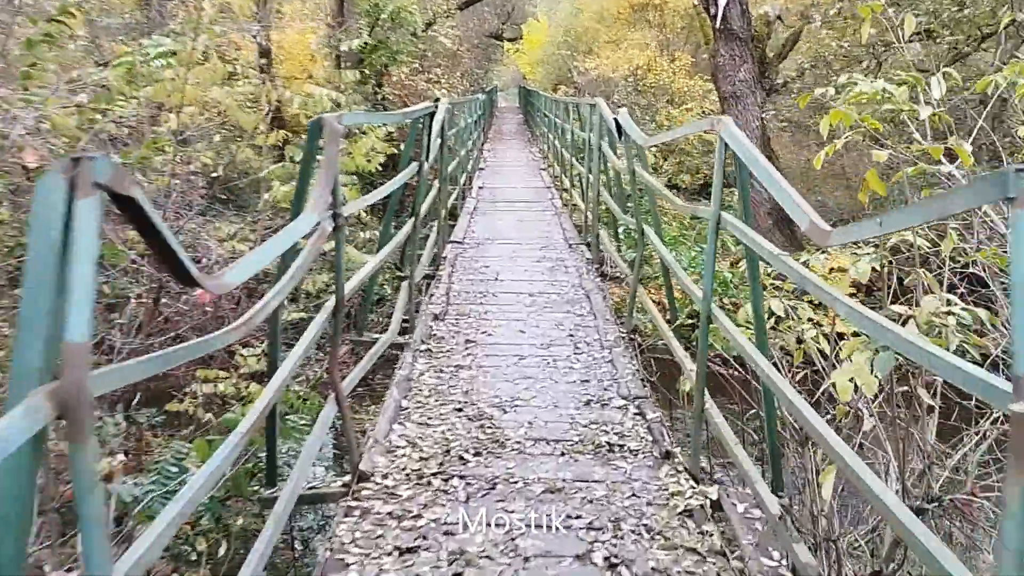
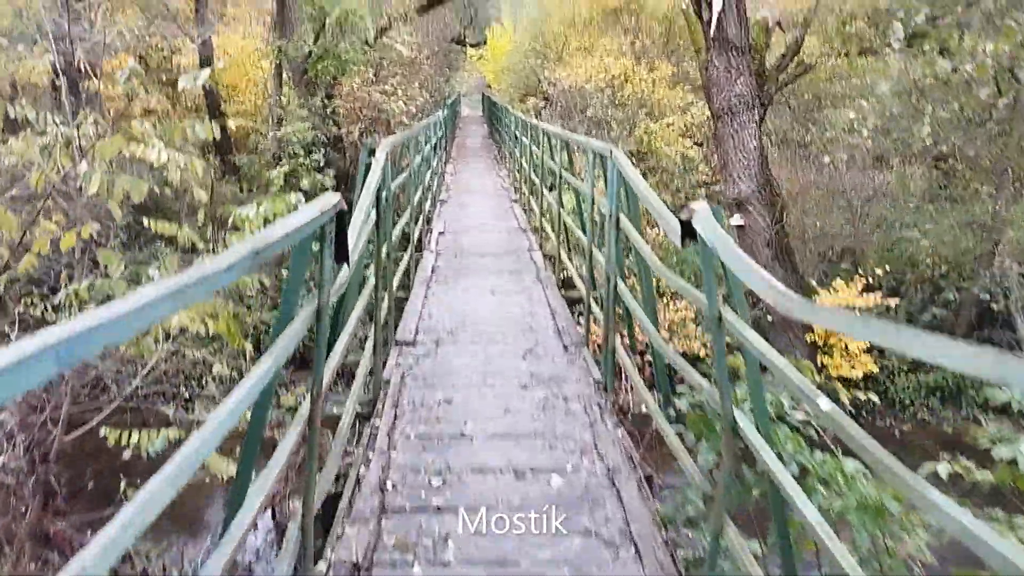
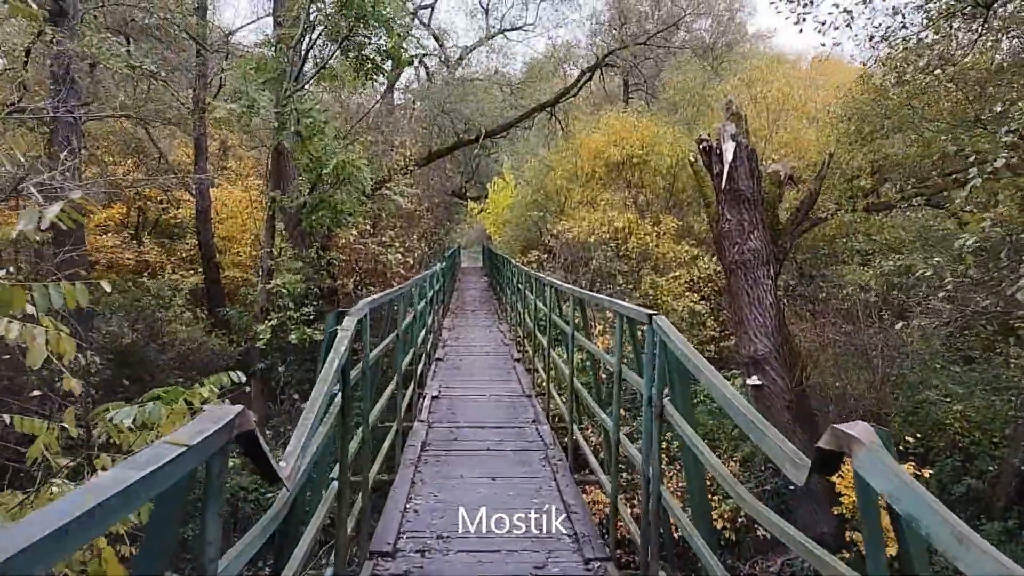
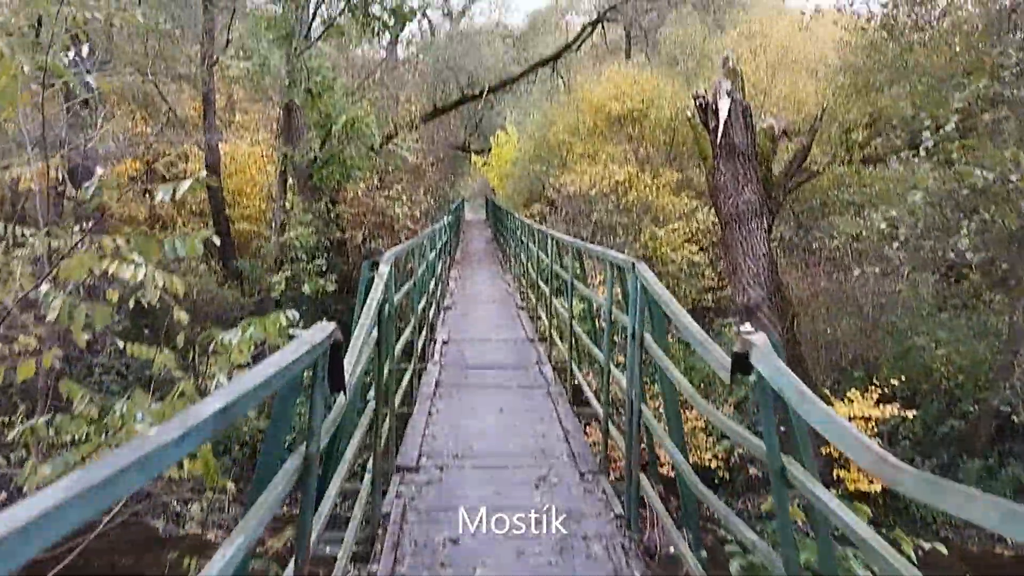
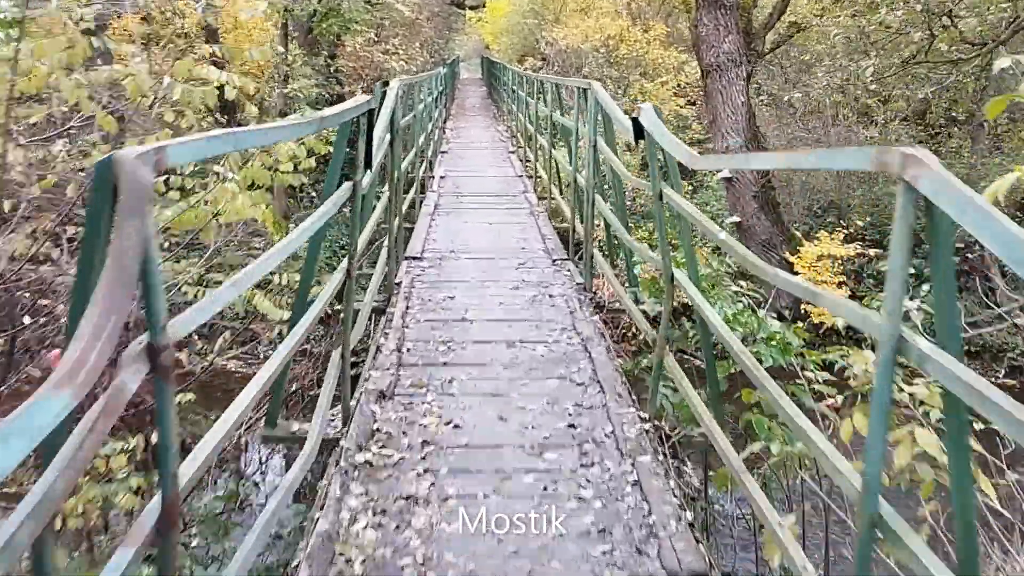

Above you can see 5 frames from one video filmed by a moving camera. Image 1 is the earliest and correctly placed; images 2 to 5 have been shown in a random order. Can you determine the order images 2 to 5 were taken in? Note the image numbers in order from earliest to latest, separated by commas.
5, 2, 4, 3
